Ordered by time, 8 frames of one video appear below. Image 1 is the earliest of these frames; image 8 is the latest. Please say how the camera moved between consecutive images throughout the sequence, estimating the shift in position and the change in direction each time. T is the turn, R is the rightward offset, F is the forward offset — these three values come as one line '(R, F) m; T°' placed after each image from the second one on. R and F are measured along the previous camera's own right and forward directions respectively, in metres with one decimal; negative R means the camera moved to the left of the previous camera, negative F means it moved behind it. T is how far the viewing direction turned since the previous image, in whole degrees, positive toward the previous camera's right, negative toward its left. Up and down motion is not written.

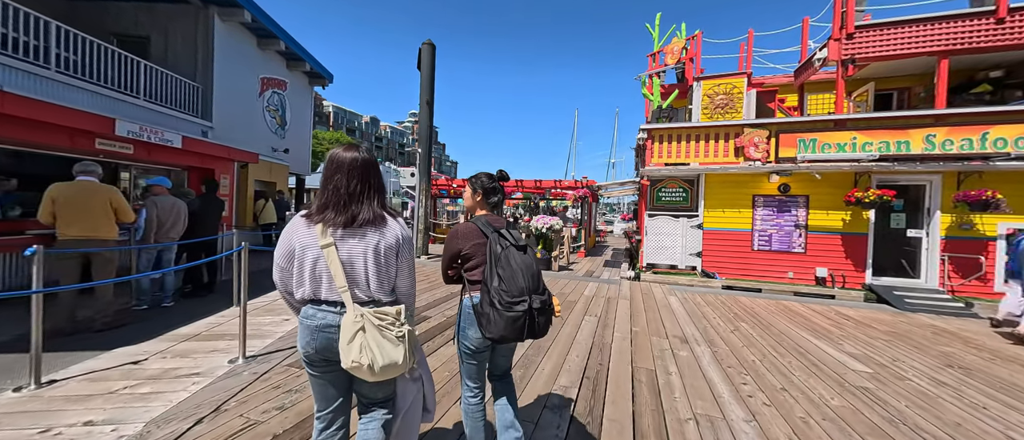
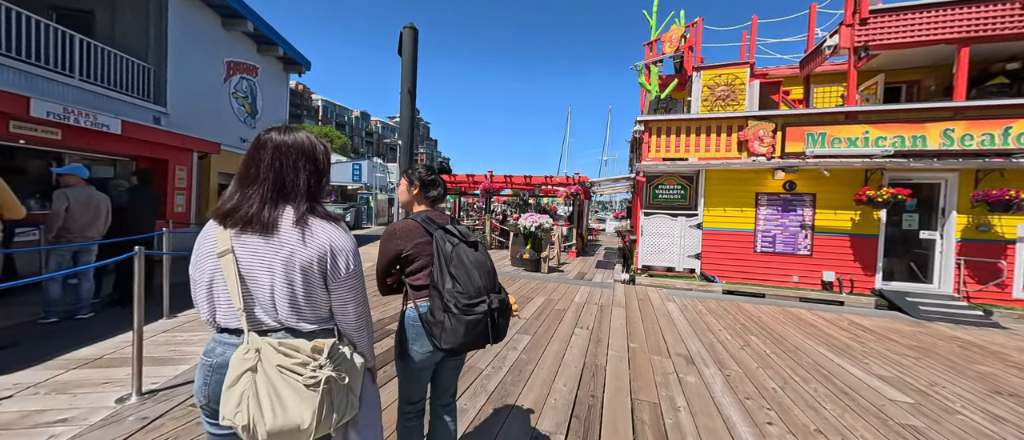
(+0.2, +0.7) m; +1°
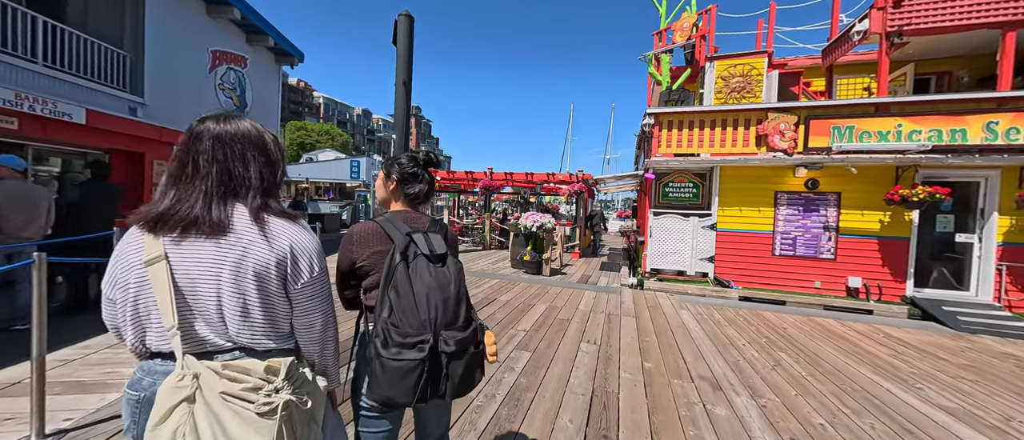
(0.0, +0.5) m; 0°
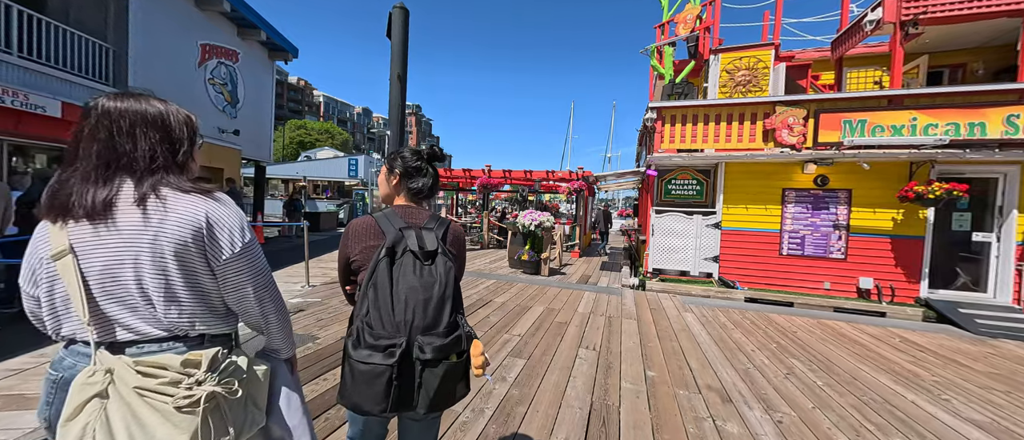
(+0.1, +0.3) m; 0°
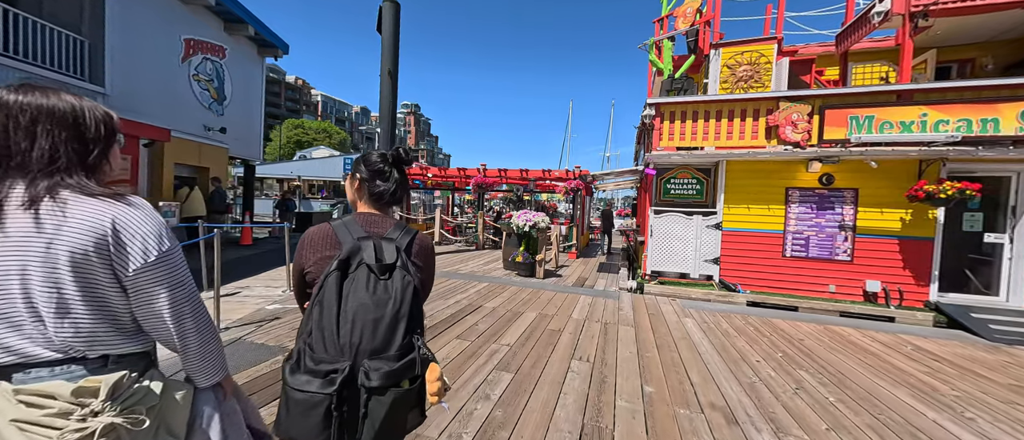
(+0.1, +0.3) m; 0°
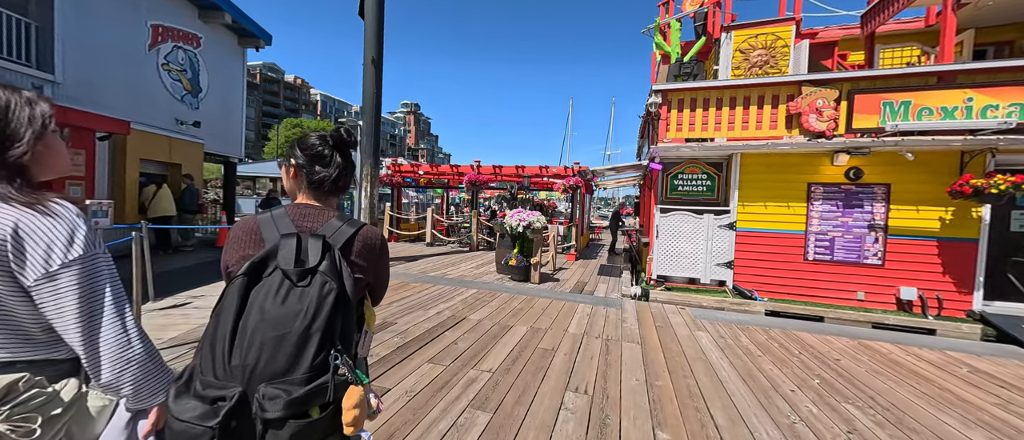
(+0.2, +0.7) m; 0°
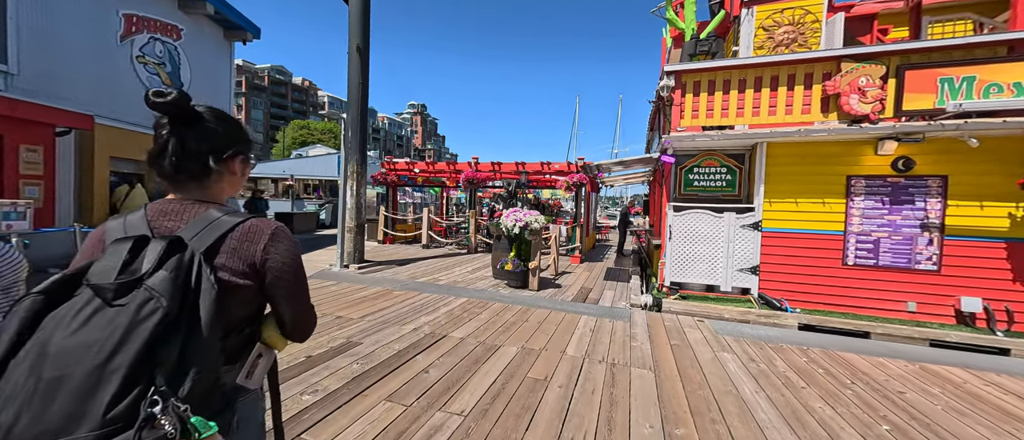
(+0.2, +0.7) m; -1°
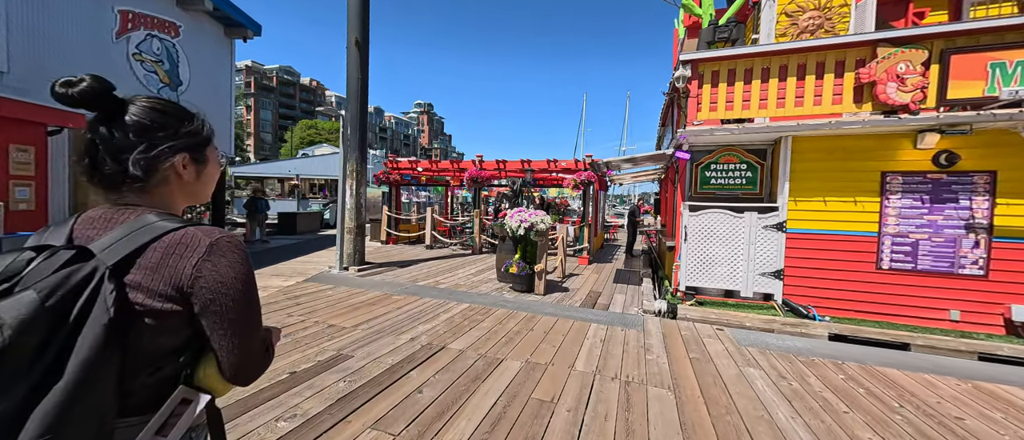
(0.0, +0.3) m; -1°
